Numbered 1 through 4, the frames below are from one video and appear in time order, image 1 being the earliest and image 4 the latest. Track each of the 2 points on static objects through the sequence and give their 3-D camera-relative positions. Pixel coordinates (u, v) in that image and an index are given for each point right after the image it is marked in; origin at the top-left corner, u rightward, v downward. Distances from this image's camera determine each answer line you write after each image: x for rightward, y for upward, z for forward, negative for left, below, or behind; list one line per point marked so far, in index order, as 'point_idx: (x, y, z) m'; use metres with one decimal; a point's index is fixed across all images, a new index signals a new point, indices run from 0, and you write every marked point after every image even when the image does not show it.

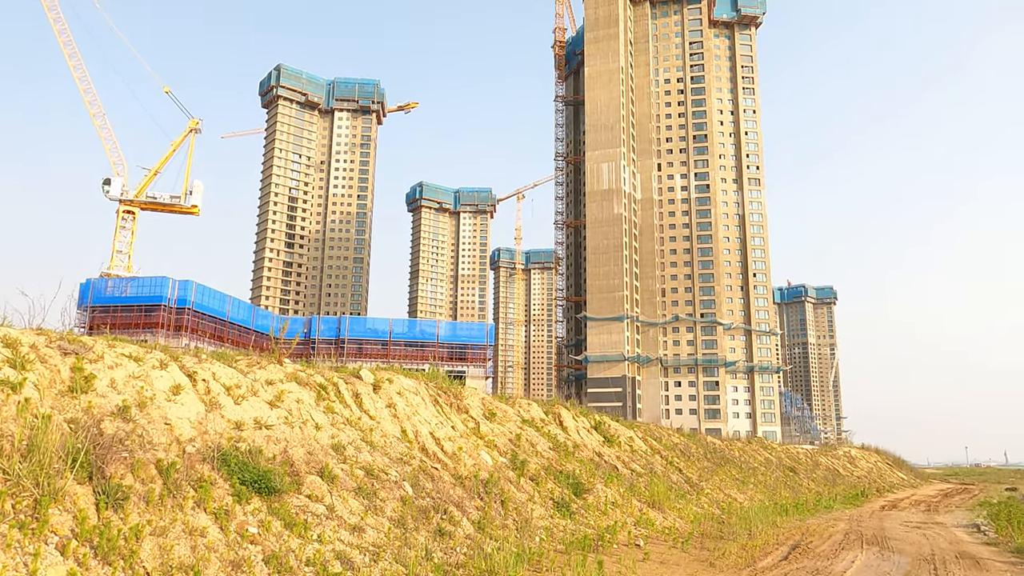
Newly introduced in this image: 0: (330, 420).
0: (-4.5, -3.3, +18.9) m
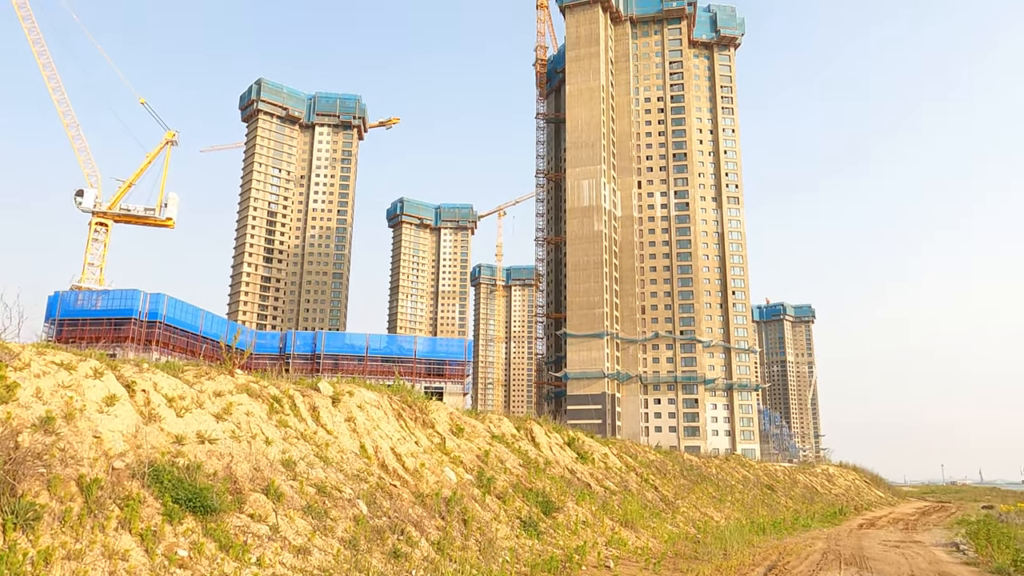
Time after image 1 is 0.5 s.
0: (-5.3, -3.4, +17.8) m
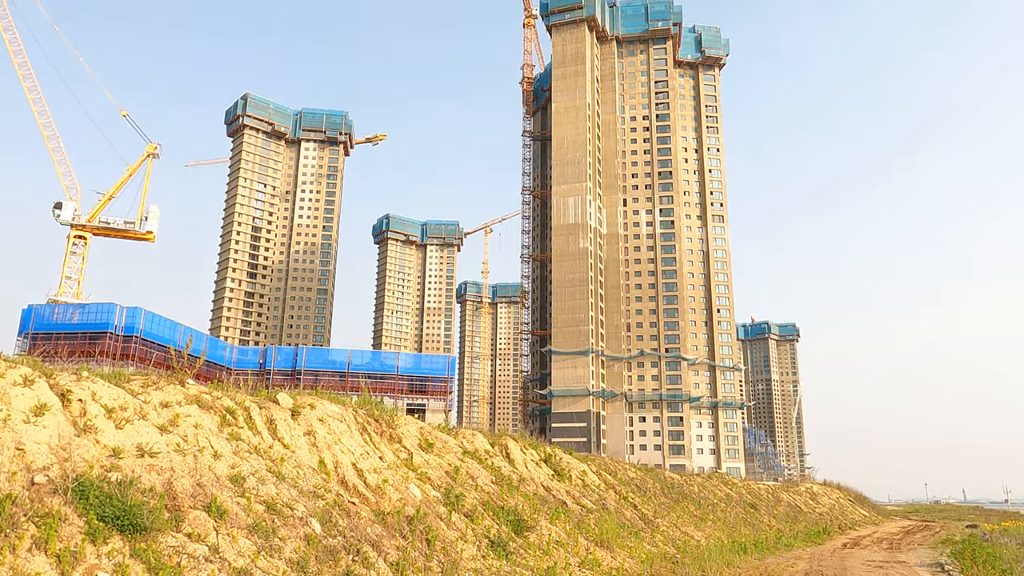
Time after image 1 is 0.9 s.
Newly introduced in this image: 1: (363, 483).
0: (-6.1, -3.5, +16.8) m
1: (-3.7, -4.9, +19.1) m
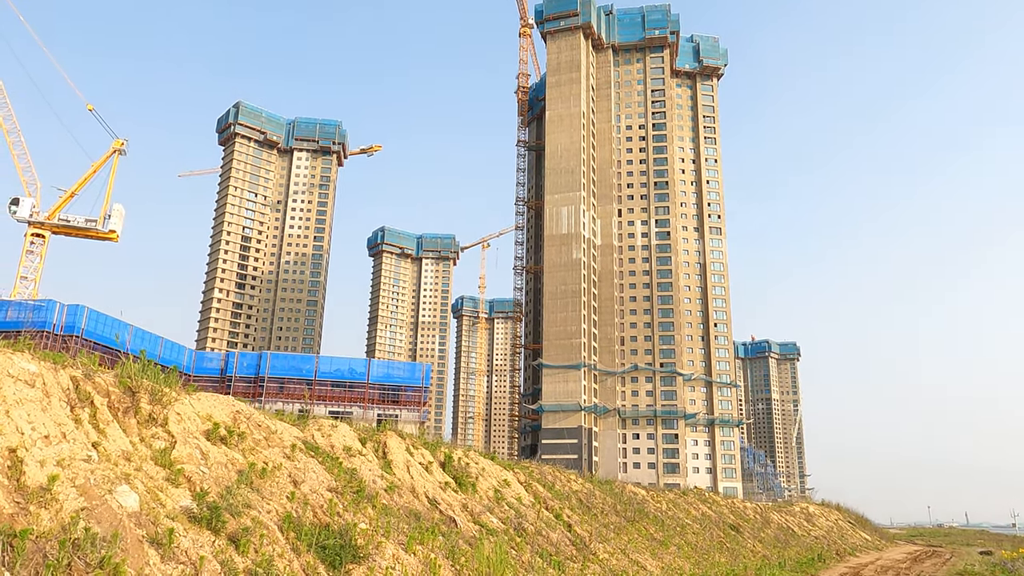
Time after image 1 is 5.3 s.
0: (-9.7, -1.4, +9.0) m
1: (-7.3, -2.8, +11.2) m
